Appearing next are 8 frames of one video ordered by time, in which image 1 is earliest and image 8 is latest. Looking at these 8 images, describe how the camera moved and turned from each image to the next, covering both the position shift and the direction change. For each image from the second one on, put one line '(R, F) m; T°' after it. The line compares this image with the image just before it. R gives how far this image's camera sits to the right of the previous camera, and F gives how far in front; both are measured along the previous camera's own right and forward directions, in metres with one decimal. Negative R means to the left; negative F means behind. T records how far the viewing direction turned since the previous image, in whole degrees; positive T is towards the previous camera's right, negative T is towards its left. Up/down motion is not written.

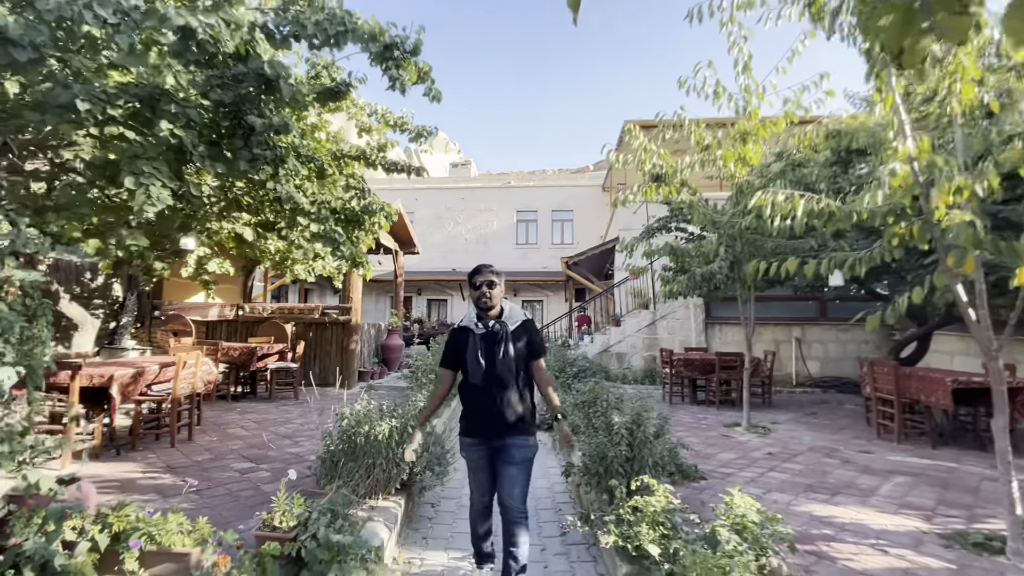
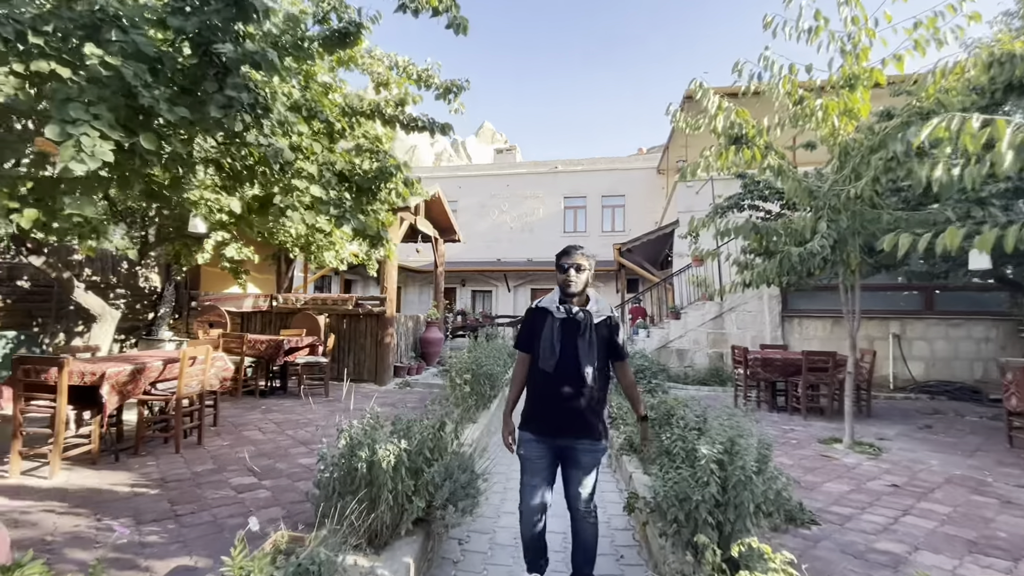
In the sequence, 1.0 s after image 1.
(0.0, +0.9) m; -6°
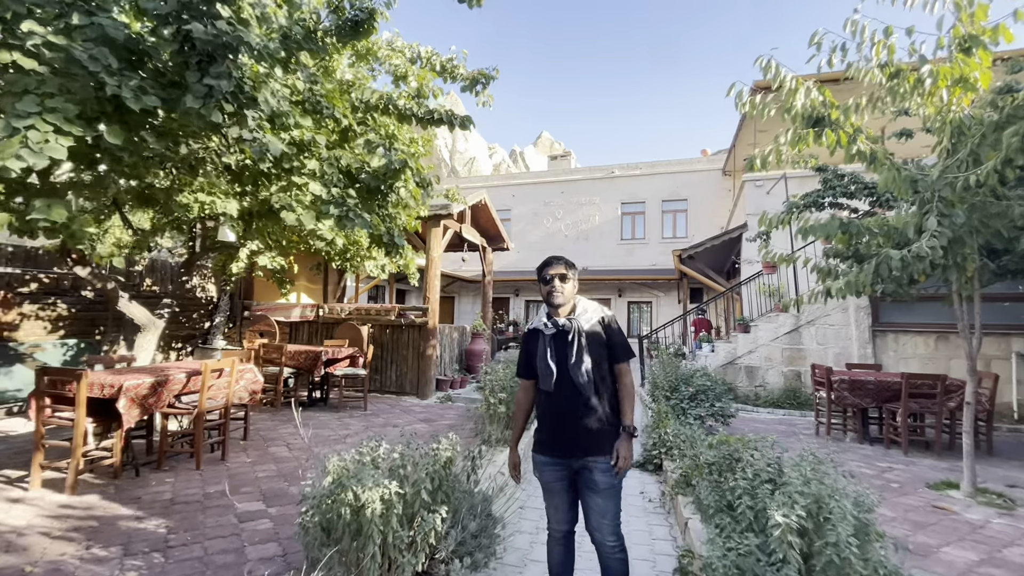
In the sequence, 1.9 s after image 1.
(+0.2, +0.5) m; -7°
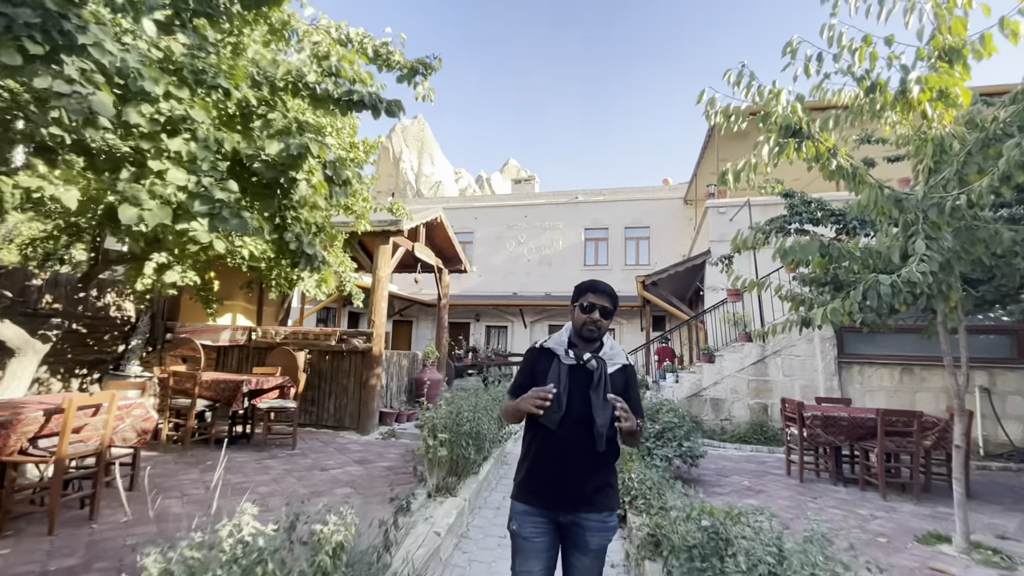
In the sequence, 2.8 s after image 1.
(+0.2, +0.6) m; +4°
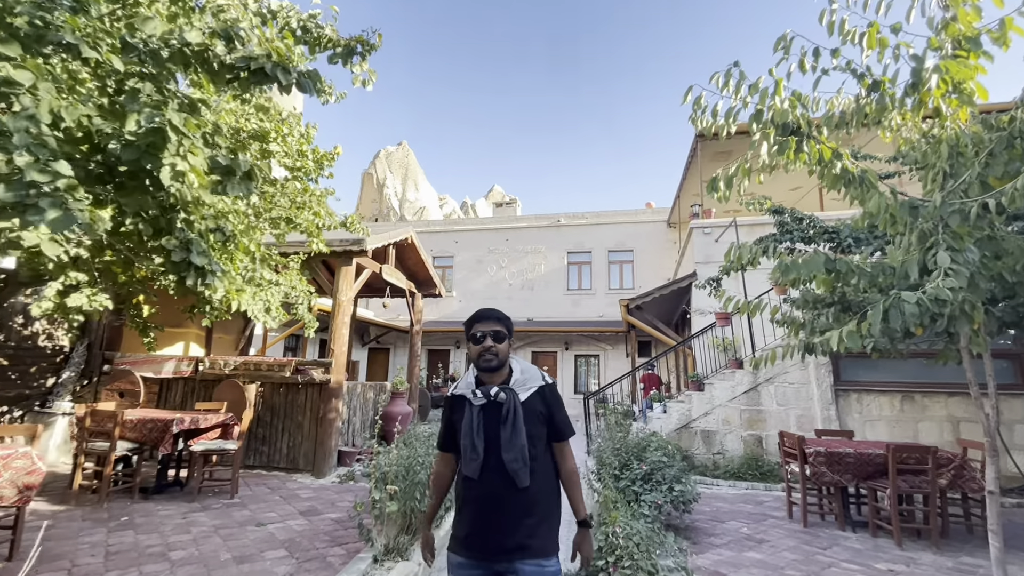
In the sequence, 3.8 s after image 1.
(+0.2, +0.6) m; +2°
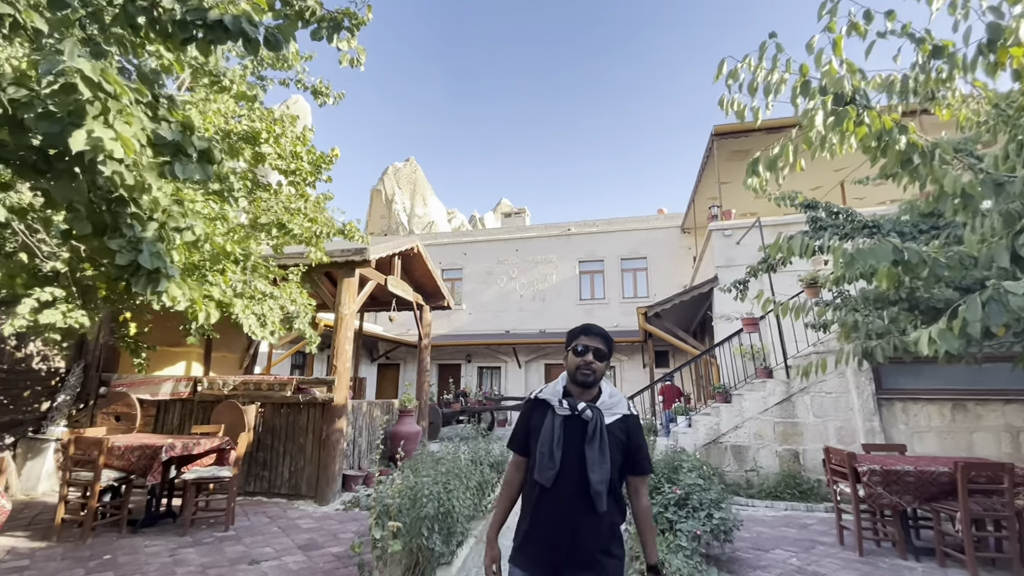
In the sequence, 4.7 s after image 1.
(0.0, +0.4) m; -1°
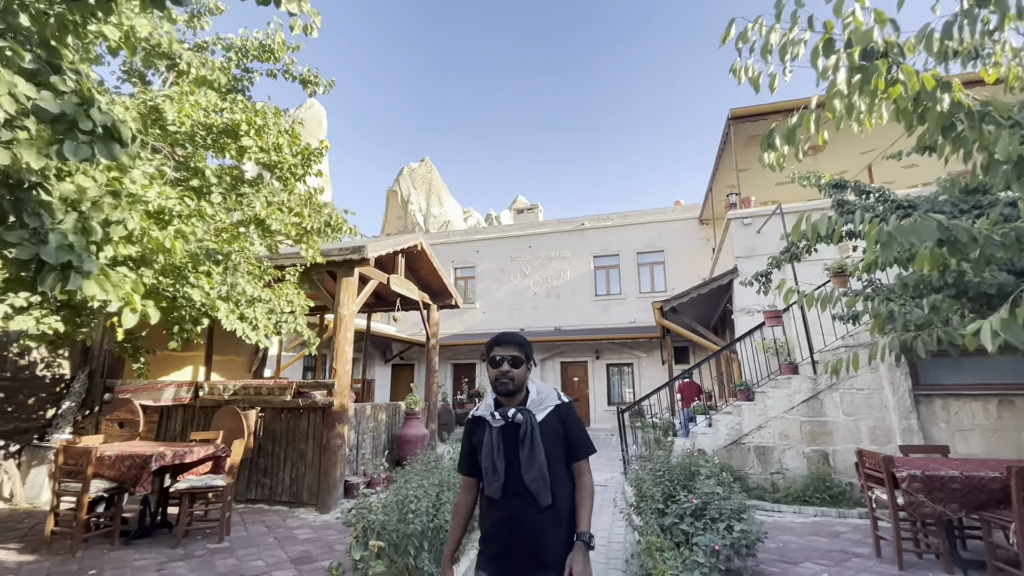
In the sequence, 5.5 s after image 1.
(+0.2, +0.3) m; -2°
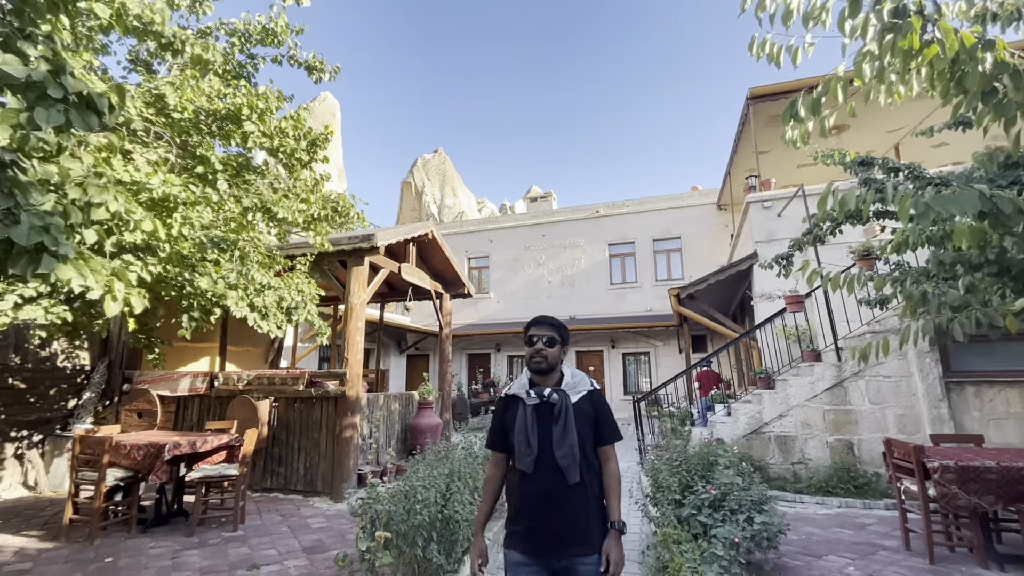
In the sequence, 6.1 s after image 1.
(0.0, +0.1) m; -2°
